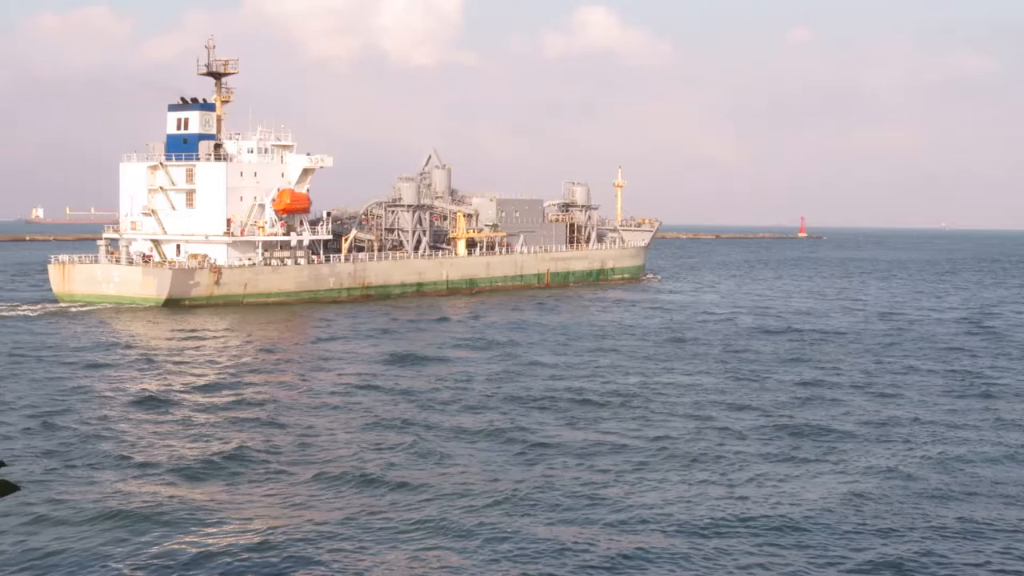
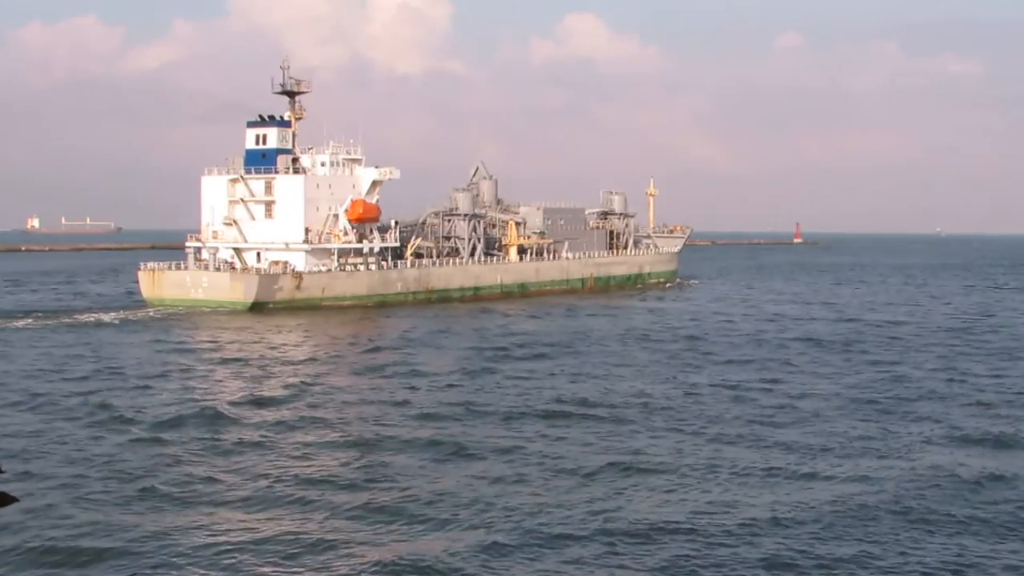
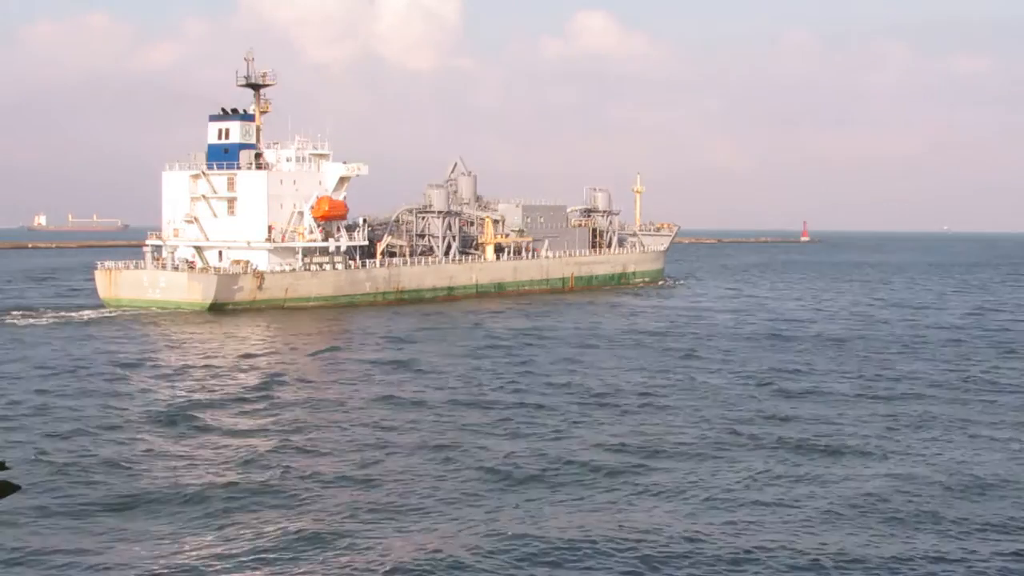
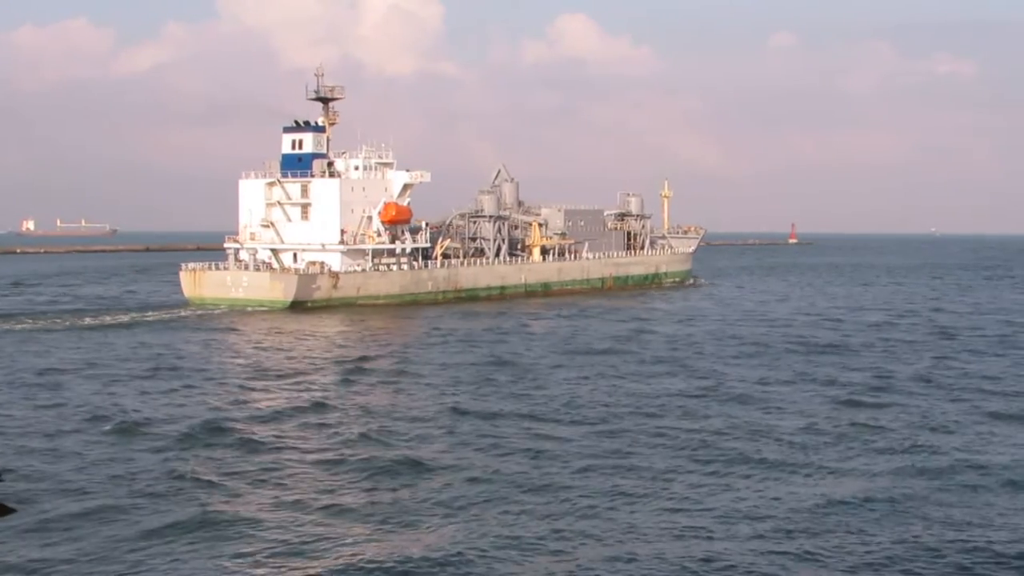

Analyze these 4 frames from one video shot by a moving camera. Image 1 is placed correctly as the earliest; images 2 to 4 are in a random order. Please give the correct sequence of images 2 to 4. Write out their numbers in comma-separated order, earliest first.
3, 2, 4
